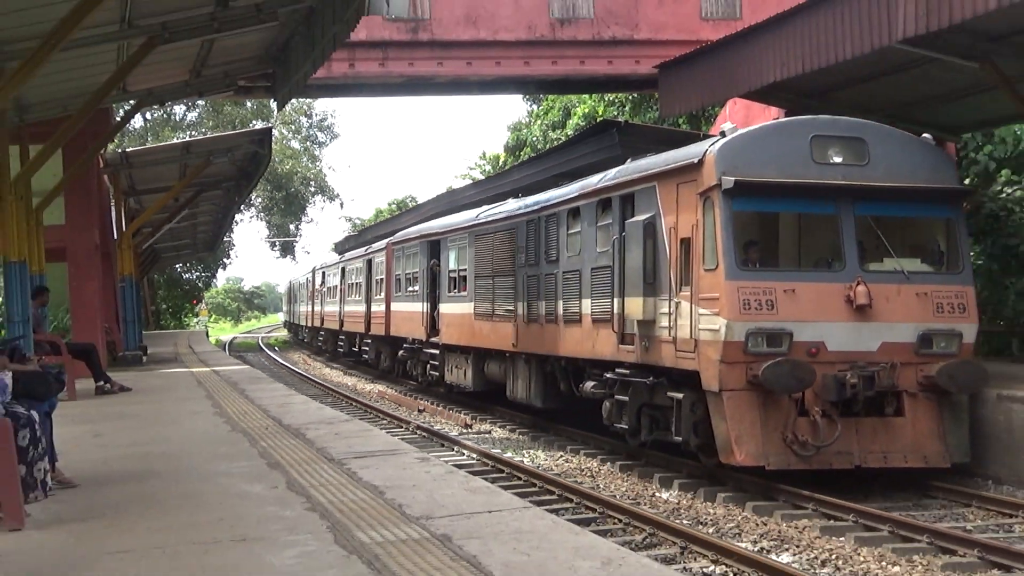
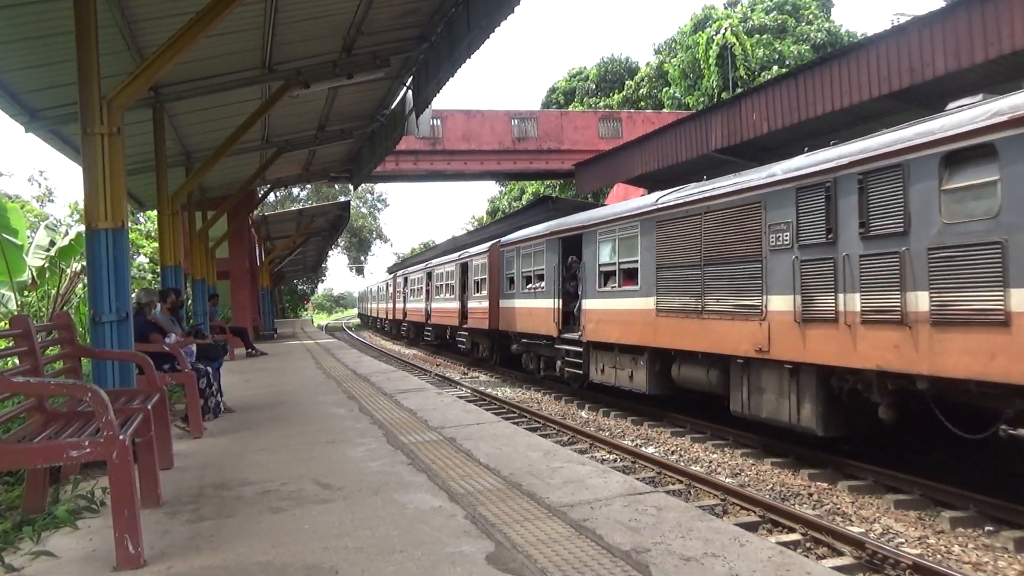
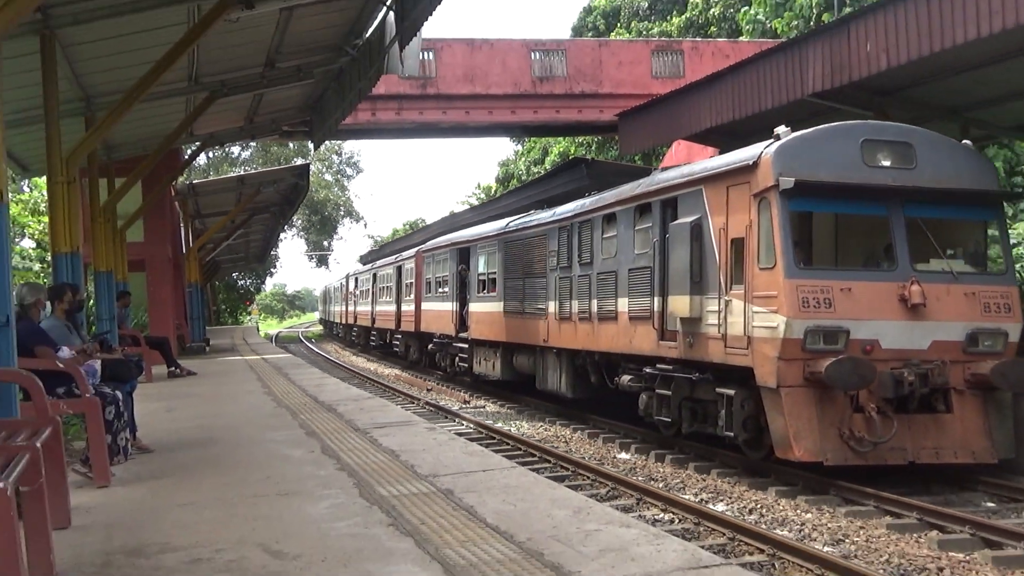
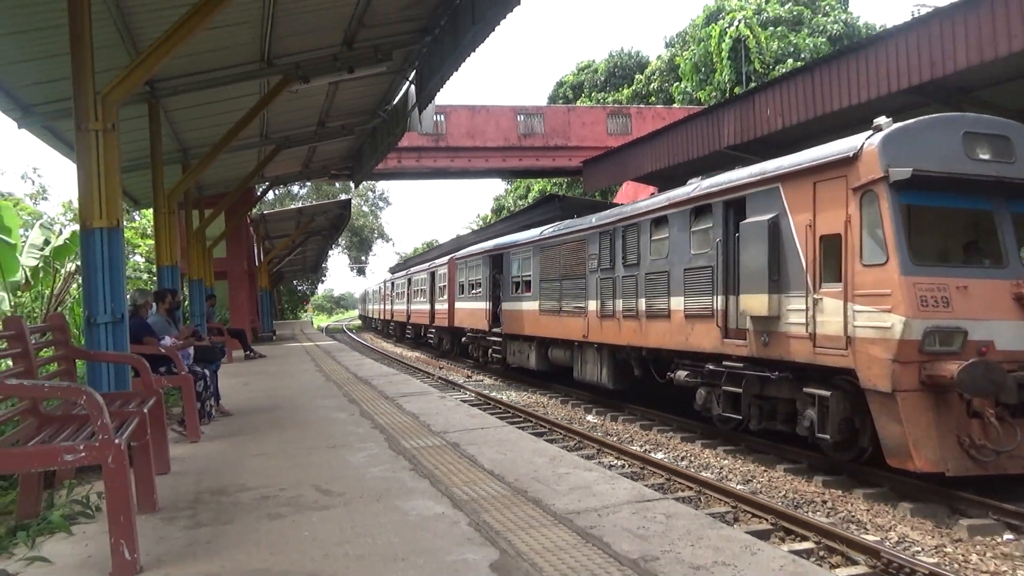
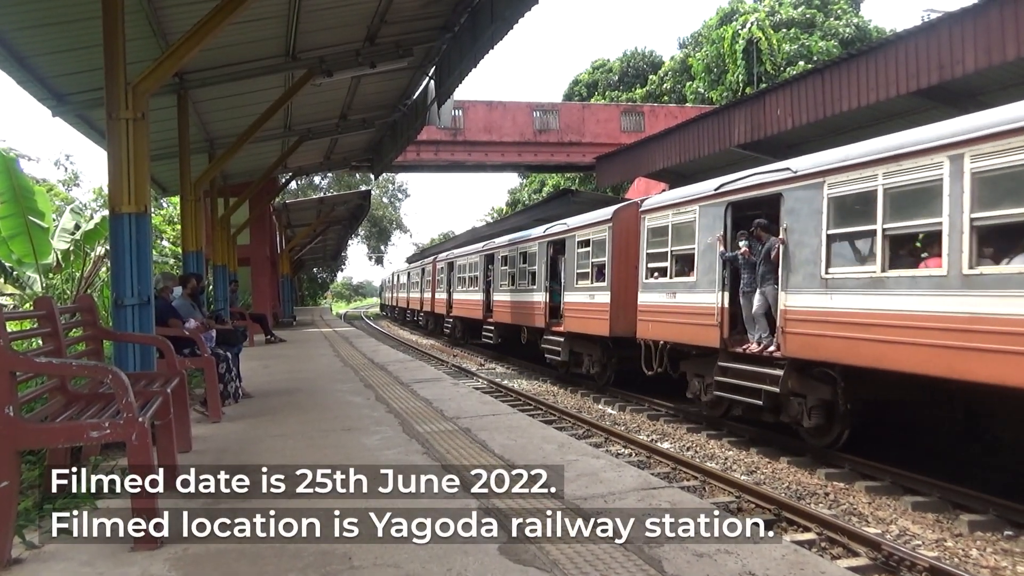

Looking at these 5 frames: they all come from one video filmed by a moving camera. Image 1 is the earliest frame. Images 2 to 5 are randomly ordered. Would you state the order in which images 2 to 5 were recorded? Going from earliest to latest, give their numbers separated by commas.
3, 4, 2, 5
